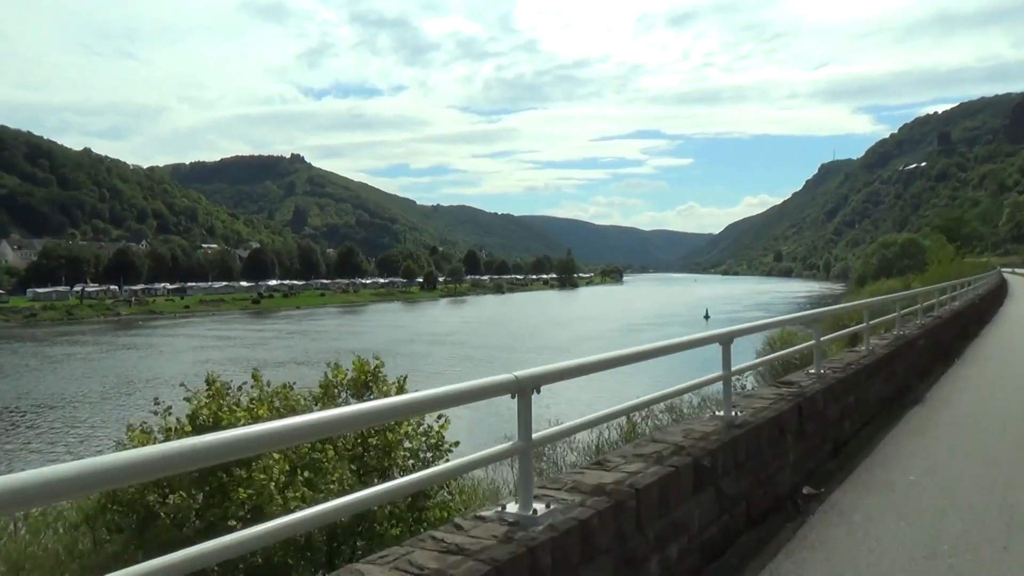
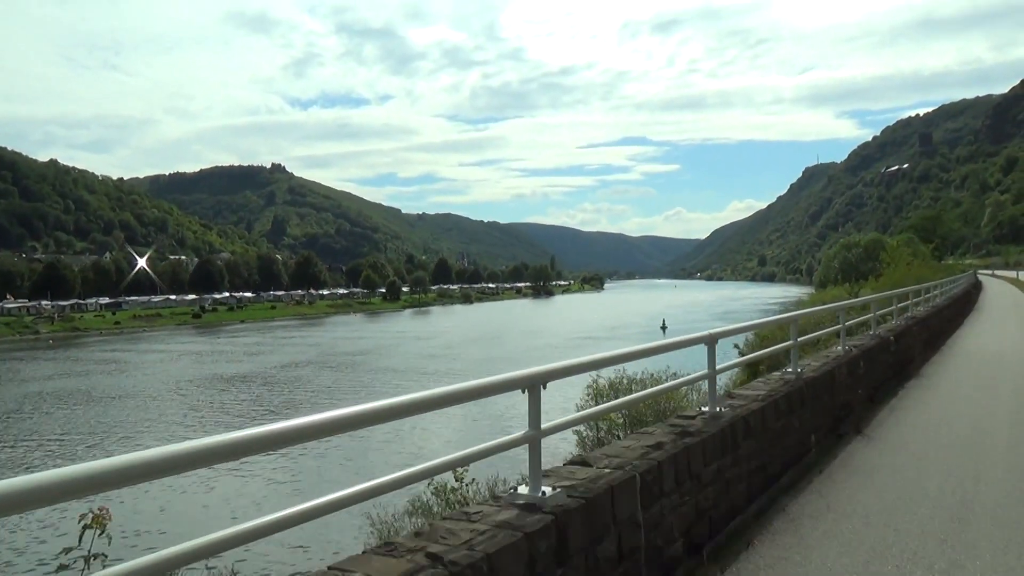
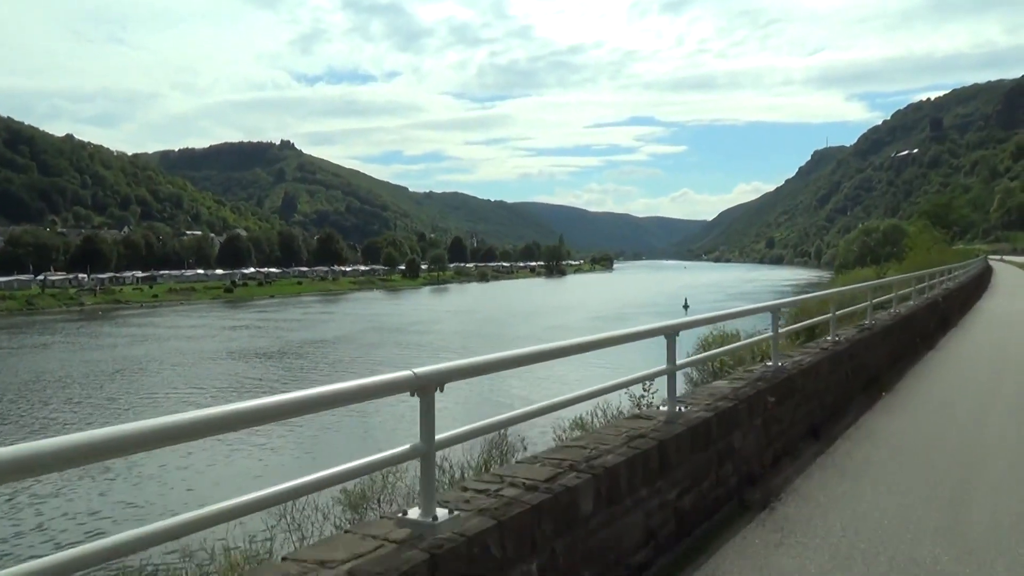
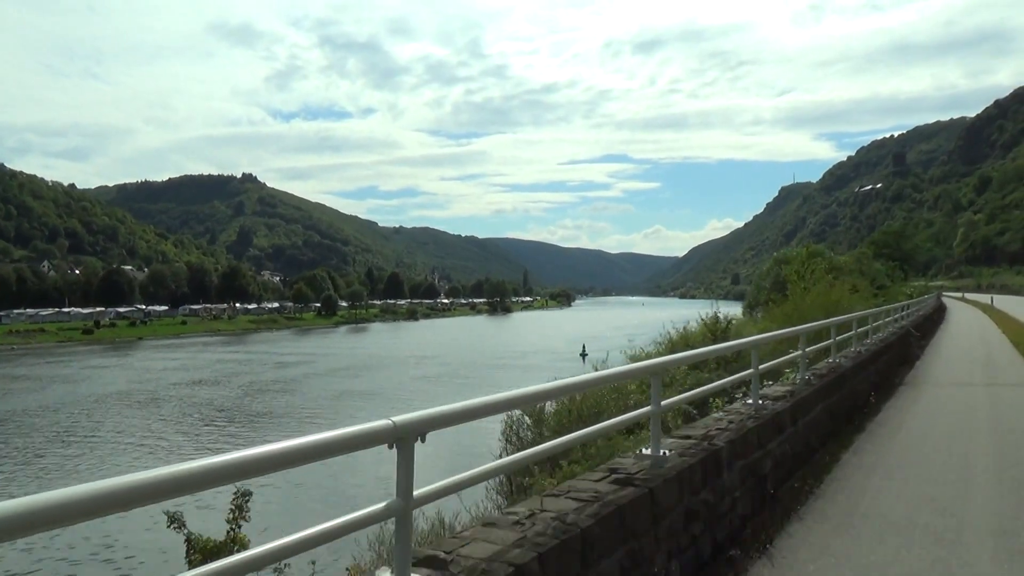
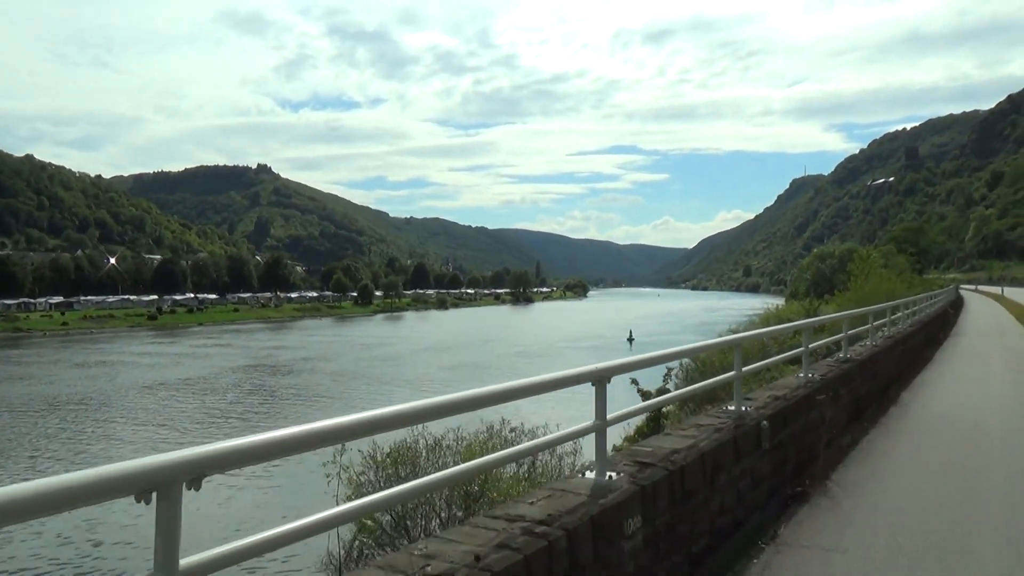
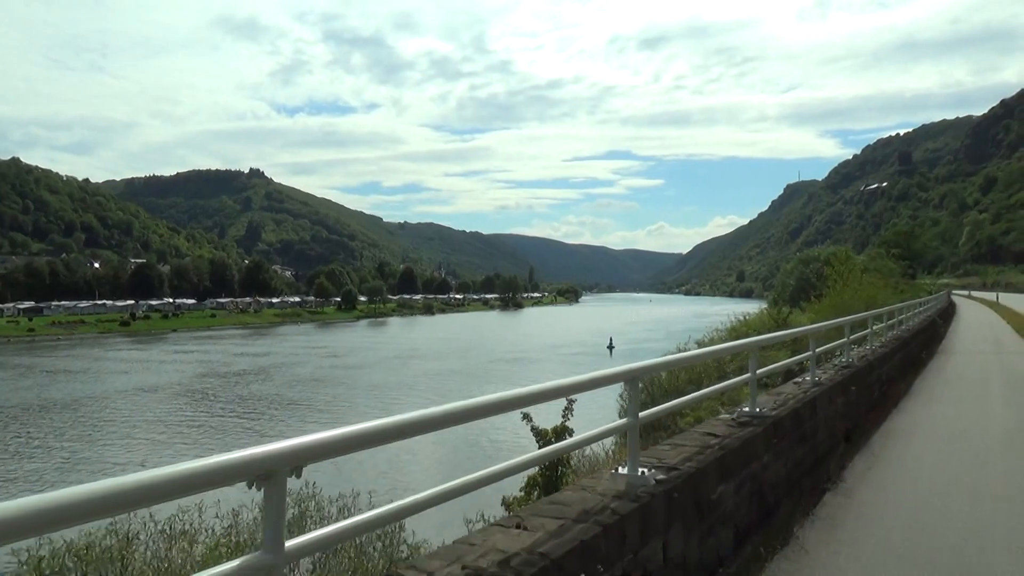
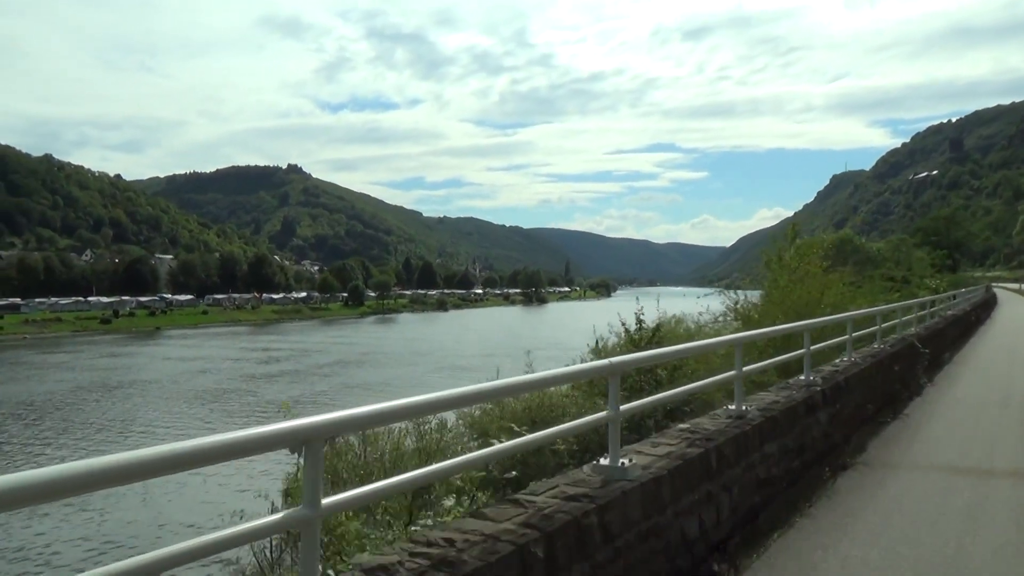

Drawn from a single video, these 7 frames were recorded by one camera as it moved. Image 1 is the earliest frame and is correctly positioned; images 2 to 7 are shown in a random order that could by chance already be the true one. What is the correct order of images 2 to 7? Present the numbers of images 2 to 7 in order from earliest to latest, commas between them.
3, 2, 5, 6, 4, 7
